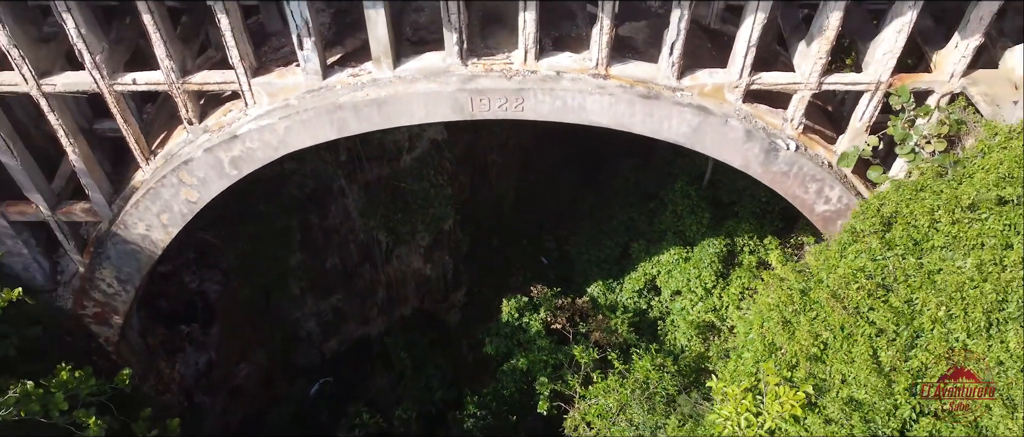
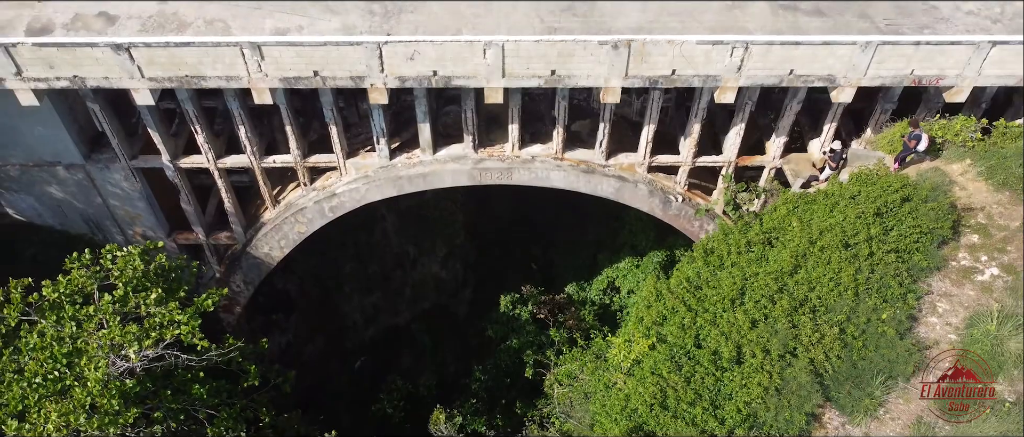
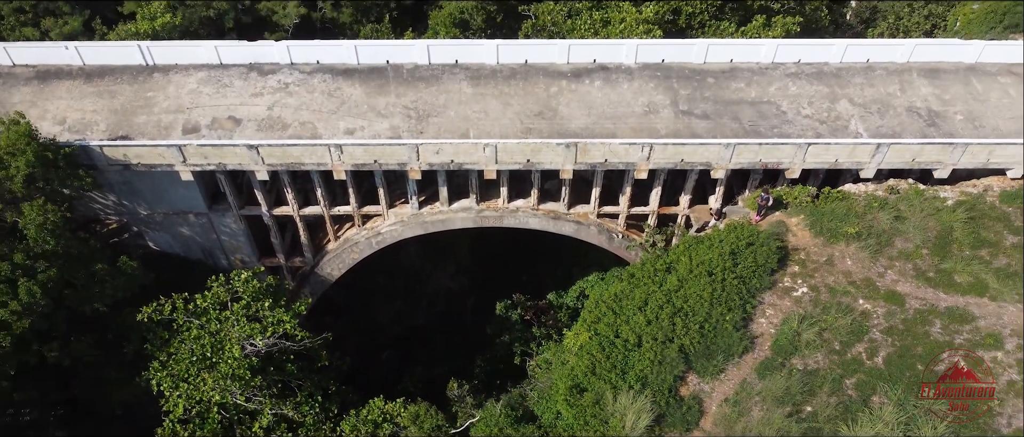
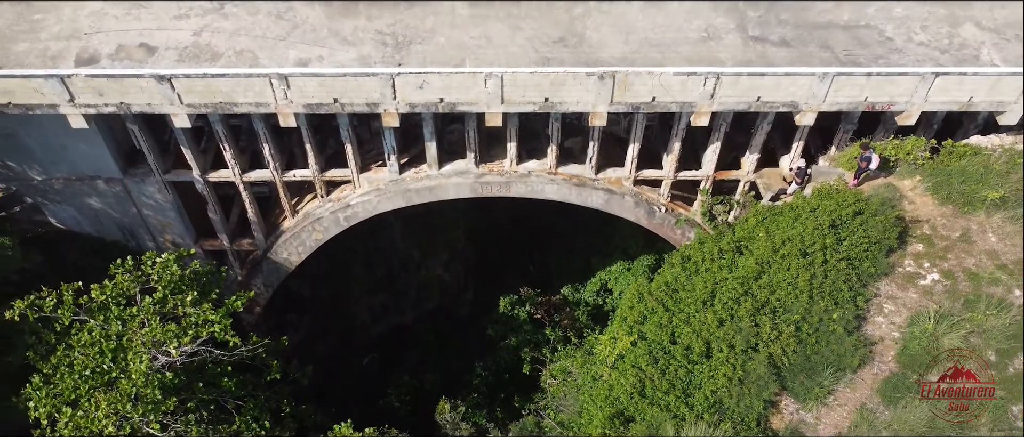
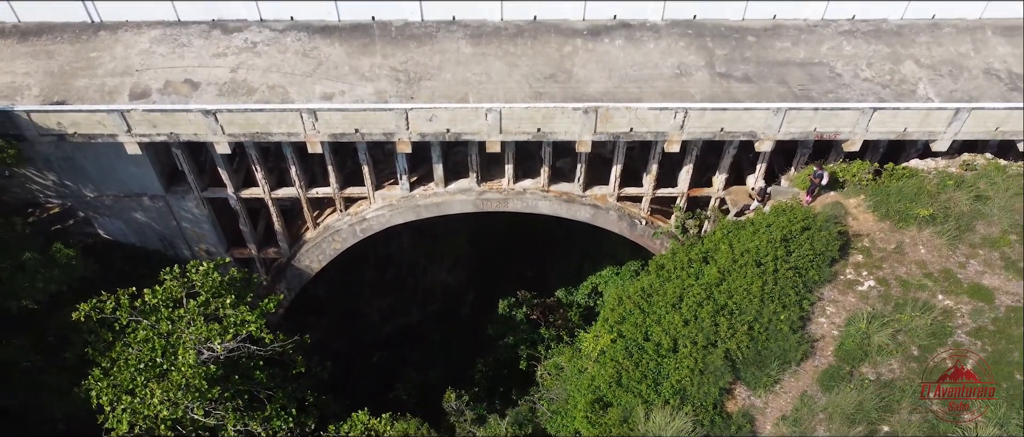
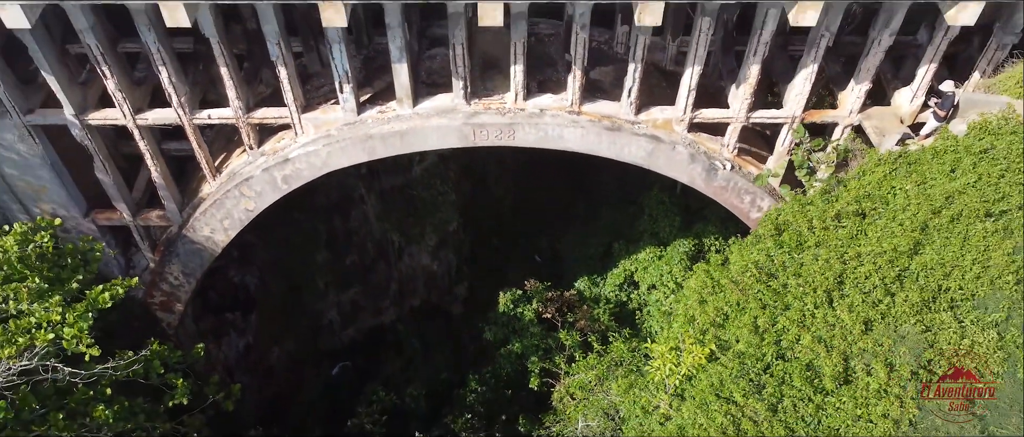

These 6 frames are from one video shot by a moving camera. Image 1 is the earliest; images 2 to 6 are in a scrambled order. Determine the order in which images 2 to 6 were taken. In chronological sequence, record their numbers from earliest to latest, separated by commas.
6, 2, 4, 5, 3
